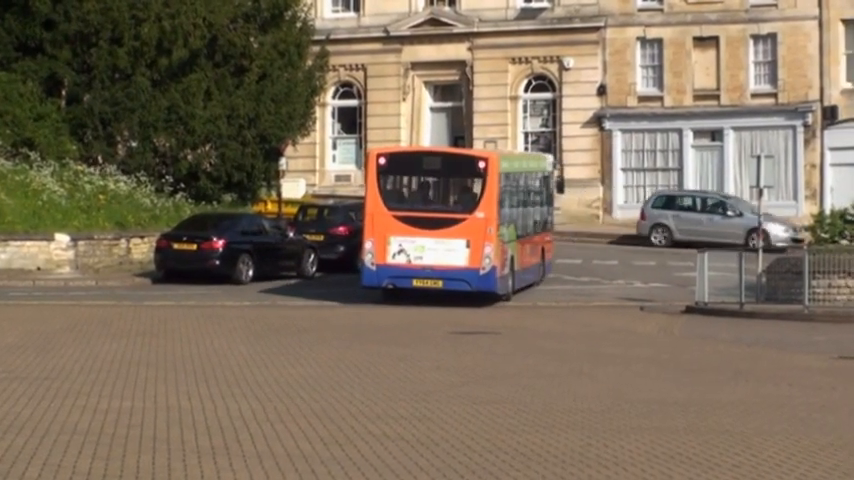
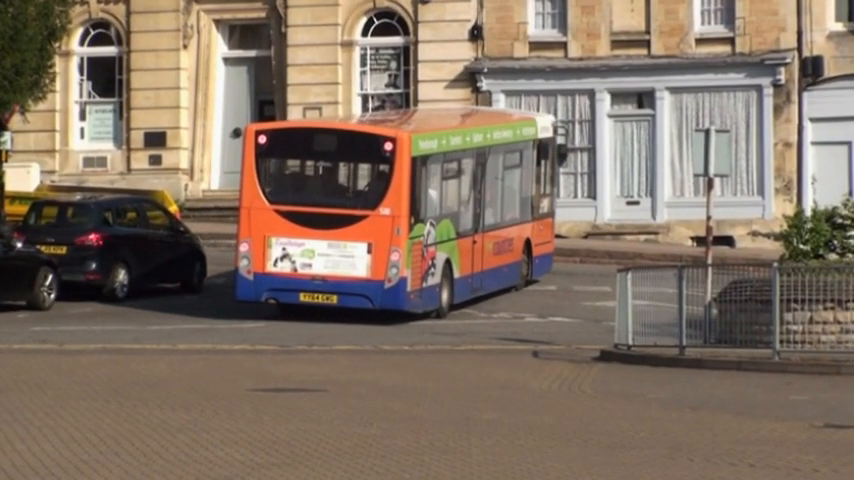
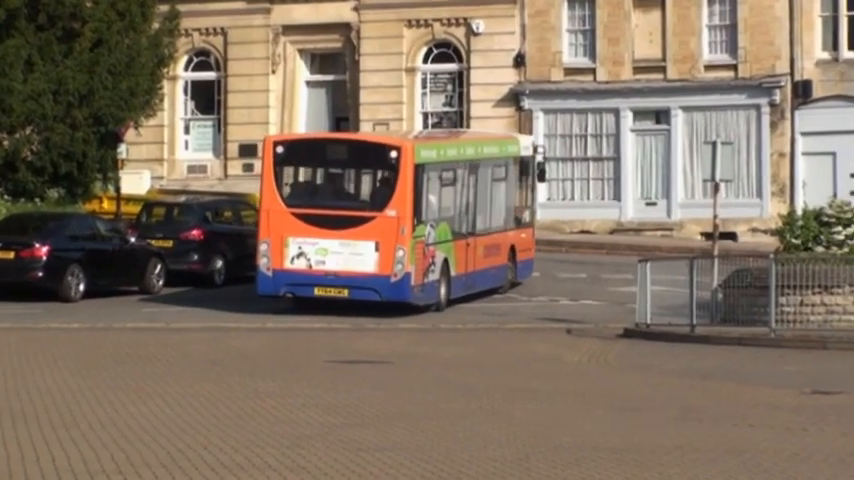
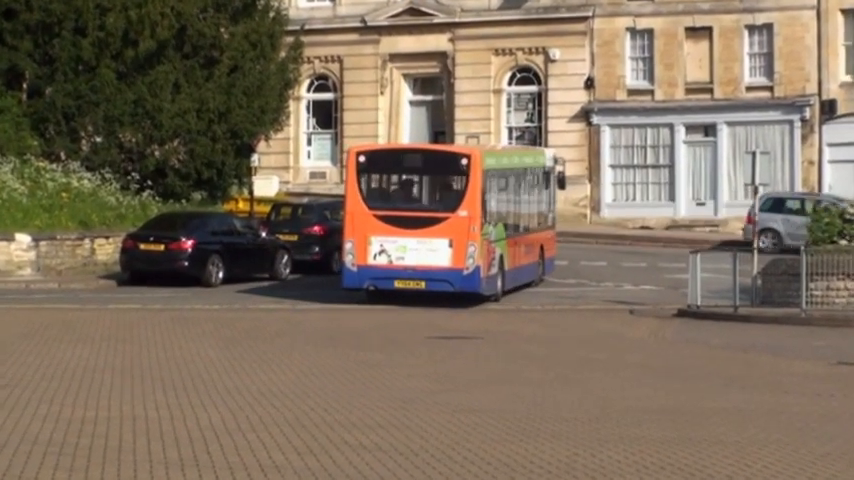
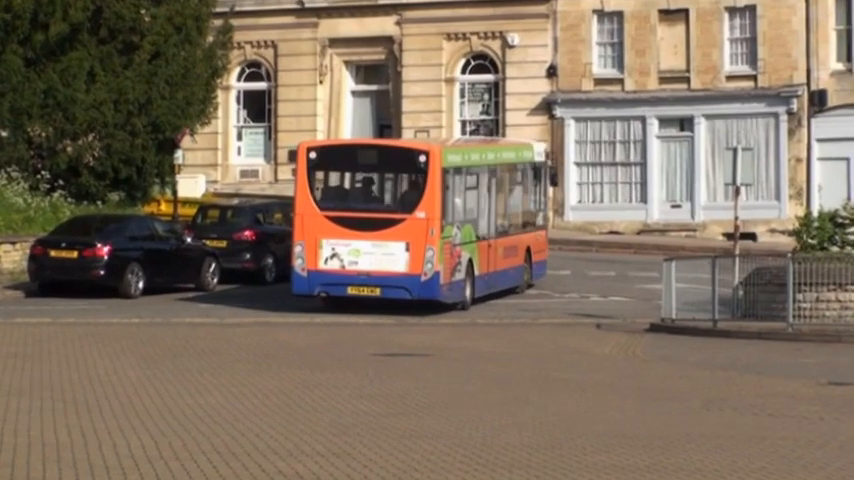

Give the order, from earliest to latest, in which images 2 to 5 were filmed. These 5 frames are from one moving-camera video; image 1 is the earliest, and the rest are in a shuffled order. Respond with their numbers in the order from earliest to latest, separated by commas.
4, 5, 3, 2
